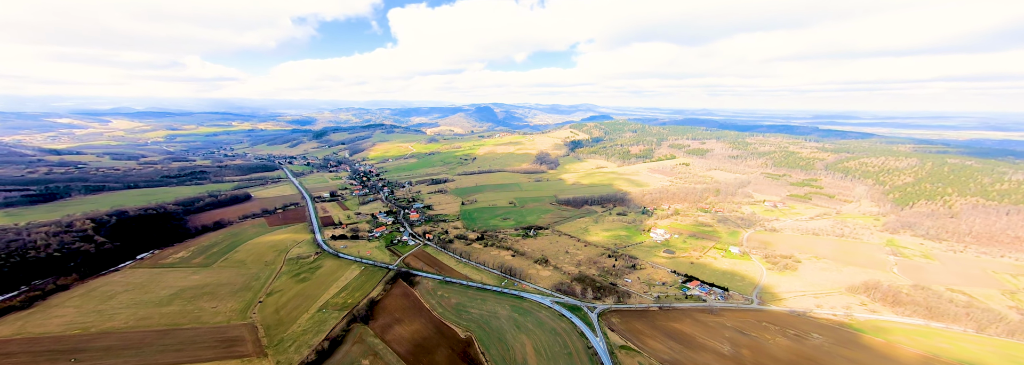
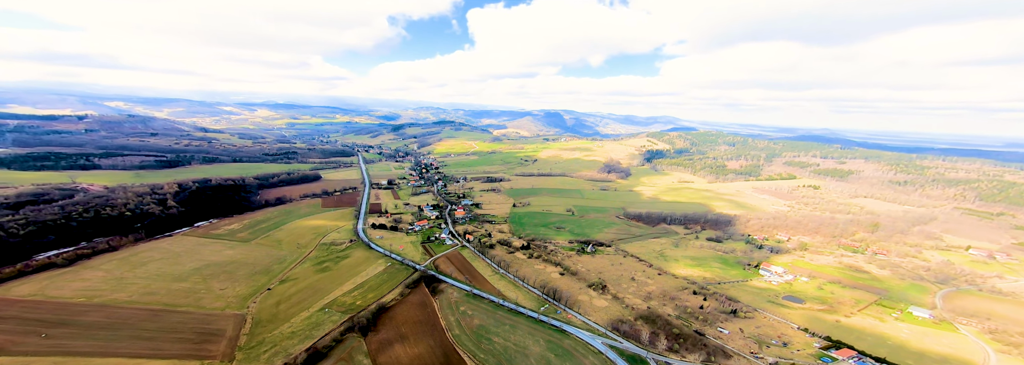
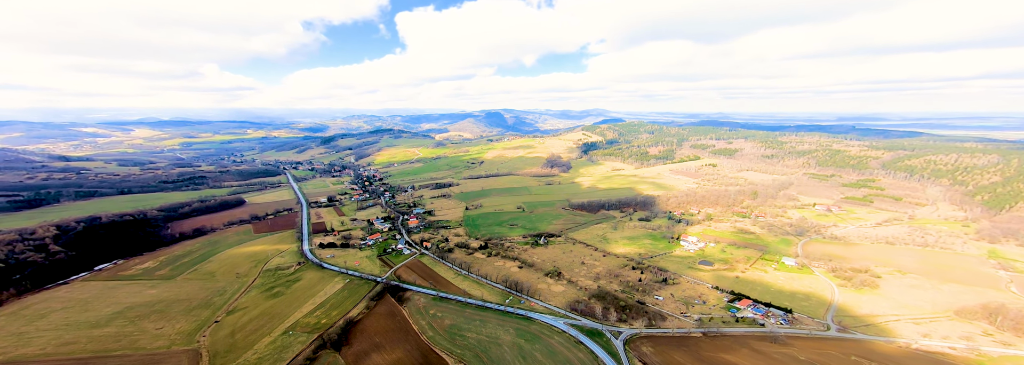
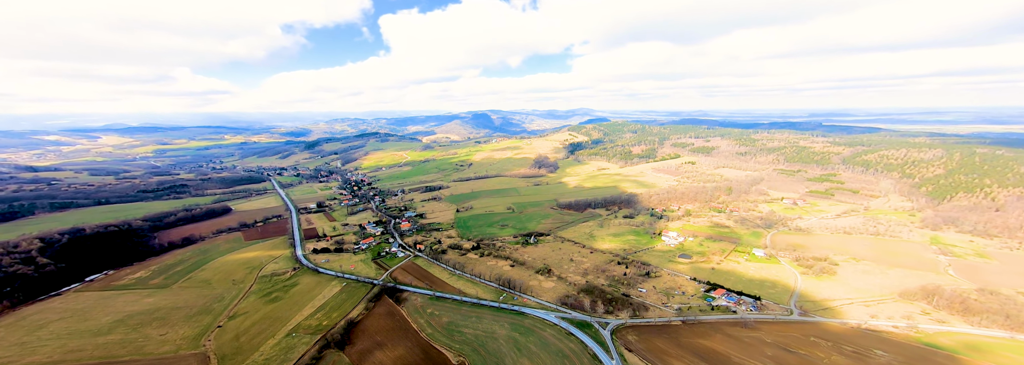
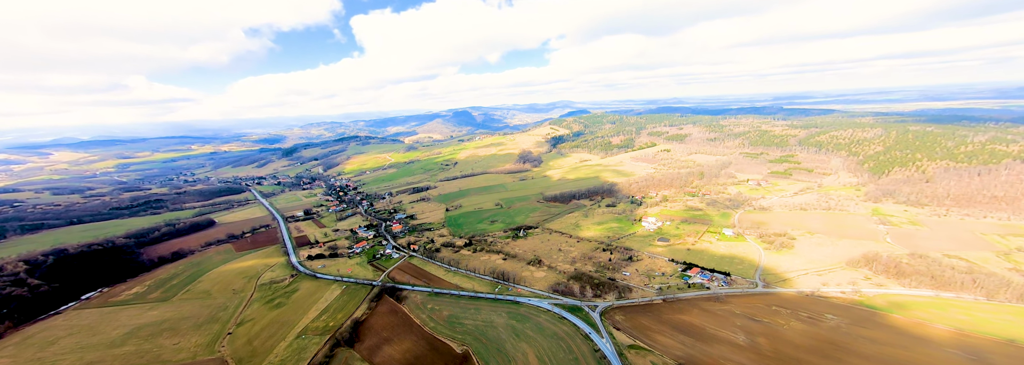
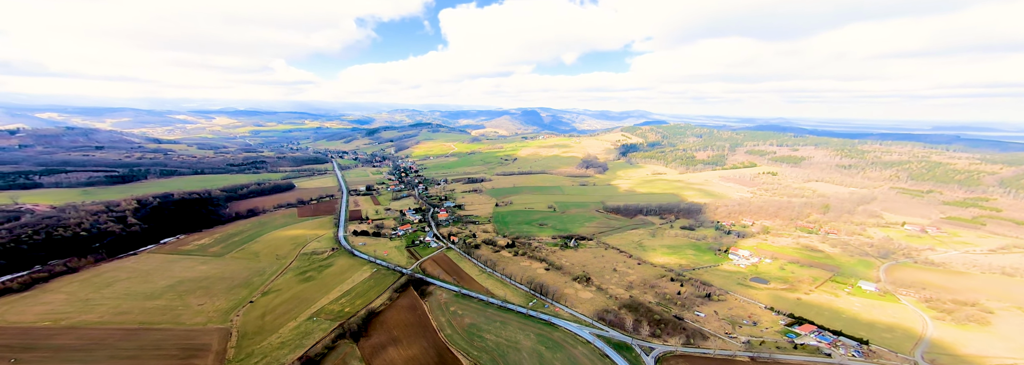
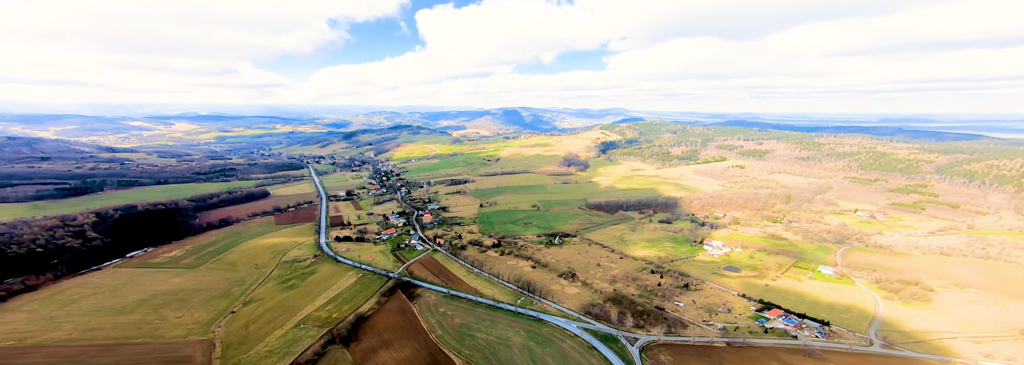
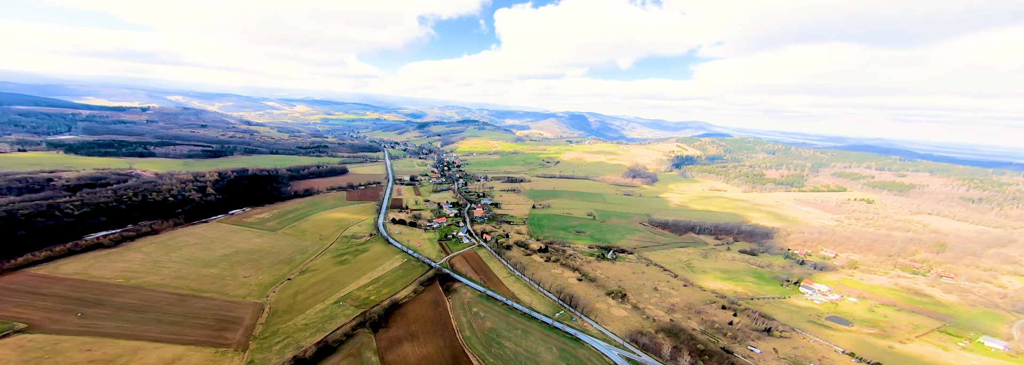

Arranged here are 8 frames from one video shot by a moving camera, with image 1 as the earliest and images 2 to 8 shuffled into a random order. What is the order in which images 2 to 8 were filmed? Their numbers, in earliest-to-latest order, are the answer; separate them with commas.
5, 4, 3, 7, 6, 2, 8
